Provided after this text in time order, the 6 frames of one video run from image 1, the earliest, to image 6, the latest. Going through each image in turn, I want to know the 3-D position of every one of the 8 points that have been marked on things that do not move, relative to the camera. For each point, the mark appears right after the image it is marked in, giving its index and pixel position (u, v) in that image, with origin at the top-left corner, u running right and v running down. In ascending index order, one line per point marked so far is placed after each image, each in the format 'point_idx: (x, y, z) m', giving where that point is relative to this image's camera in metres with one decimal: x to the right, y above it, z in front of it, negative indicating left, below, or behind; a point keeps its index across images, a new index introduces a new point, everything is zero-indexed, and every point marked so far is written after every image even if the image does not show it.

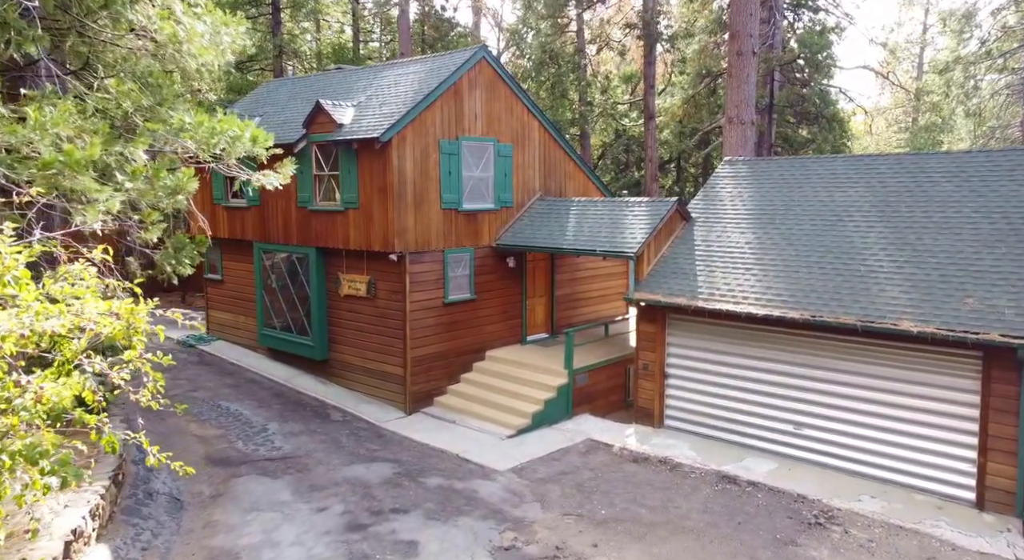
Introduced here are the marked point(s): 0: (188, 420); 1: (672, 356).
0: (-5.5, -2.4, +12.9) m
1: (+2.6, -1.2, +12.6) m
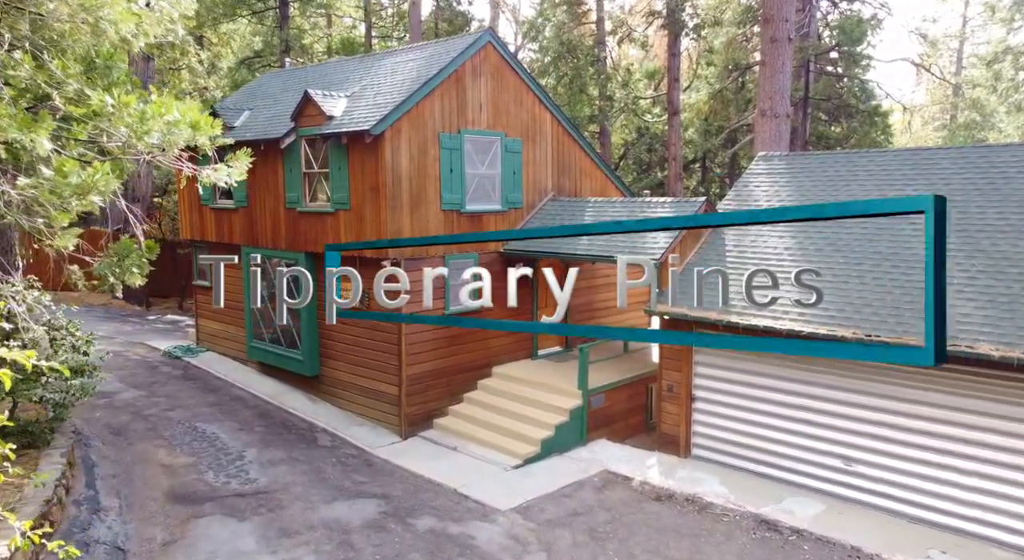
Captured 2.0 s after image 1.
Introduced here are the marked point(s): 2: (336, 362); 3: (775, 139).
0: (-5.4, -2.5, +11.6) m
1: (+2.7, -1.4, +11.1) m
2: (-3.2, -1.5, +13.6) m
3: (+5.5, +3.0, +16.1) m
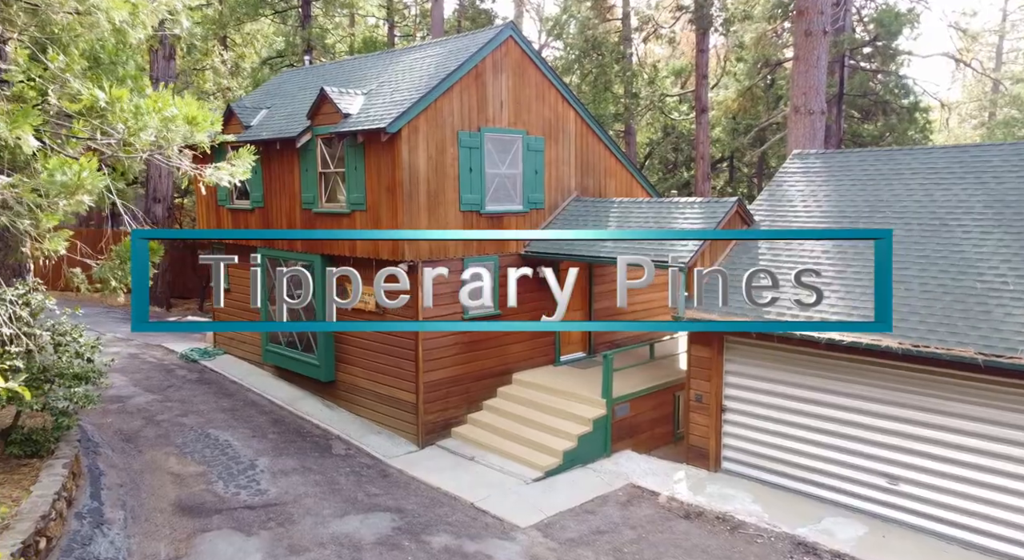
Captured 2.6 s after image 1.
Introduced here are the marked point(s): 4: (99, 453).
0: (-5.1, -2.6, +11.3) m
1: (+3.0, -1.5, +10.5) m
2: (-2.8, -1.5, +13.3) m
3: (+6.0, +2.9, +15.4) m
4: (-5.9, -2.5, +10.8) m
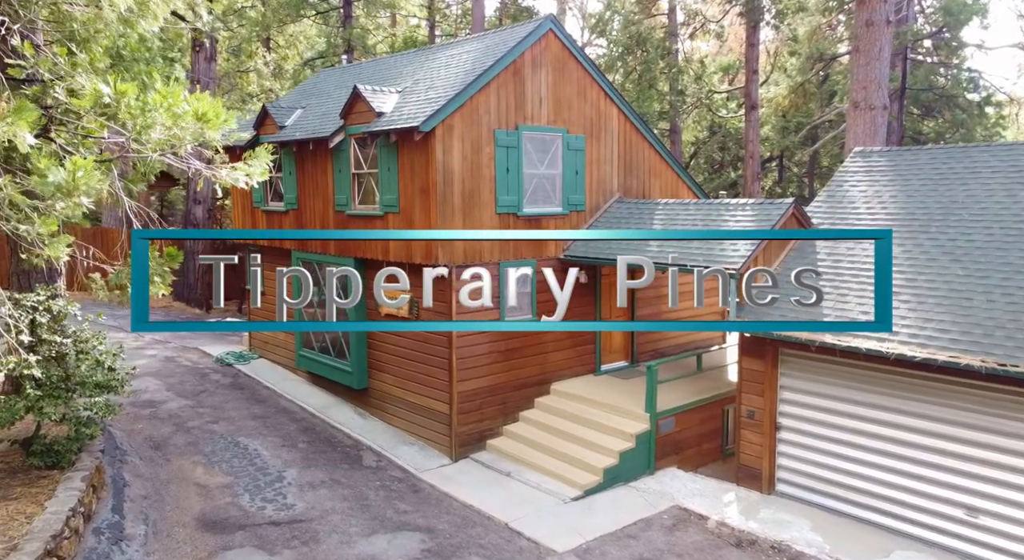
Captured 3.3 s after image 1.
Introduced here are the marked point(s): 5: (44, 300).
0: (-4.5, -2.6, +10.9) m
1: (+3.5, -1.6, +9.7) m
2: (-2.1, -1.6, +12.8) m
3: (+6.8, +2.8, +14.5) m
4: (-5.3, -2.5, +10.6) m
5: (-5.1, -0.2, +8.3) m
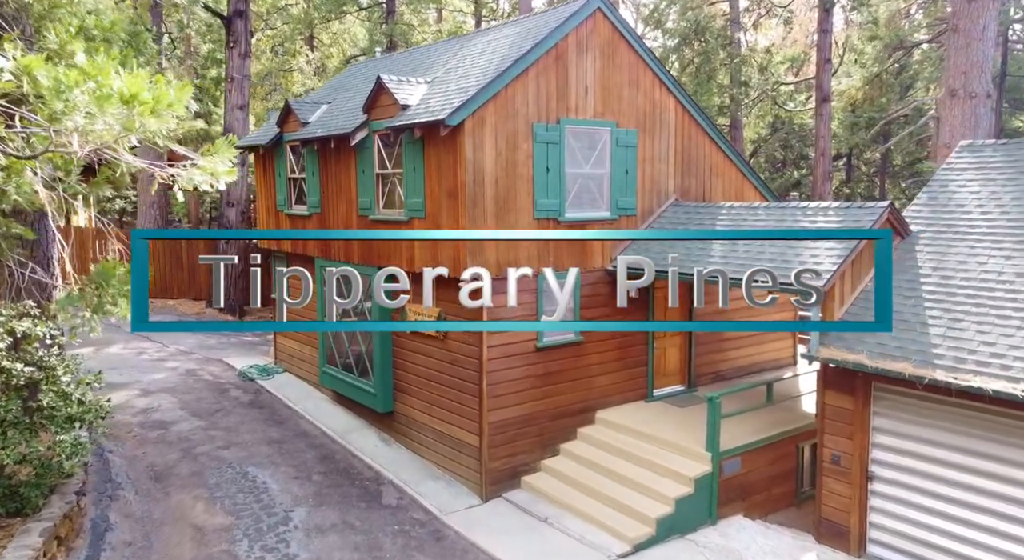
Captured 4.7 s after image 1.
0: (-4.0, -2.8, +9.8) m
1: (+3.9, -1.8, +8.0) m
2: (-1.5, -1.8, +11.5) m
3: (+7.5, +2.5, +12.6) m
4: (-4.9, -2.7, +9.5) m
5: (-4.8, -0.4, +7.2) m
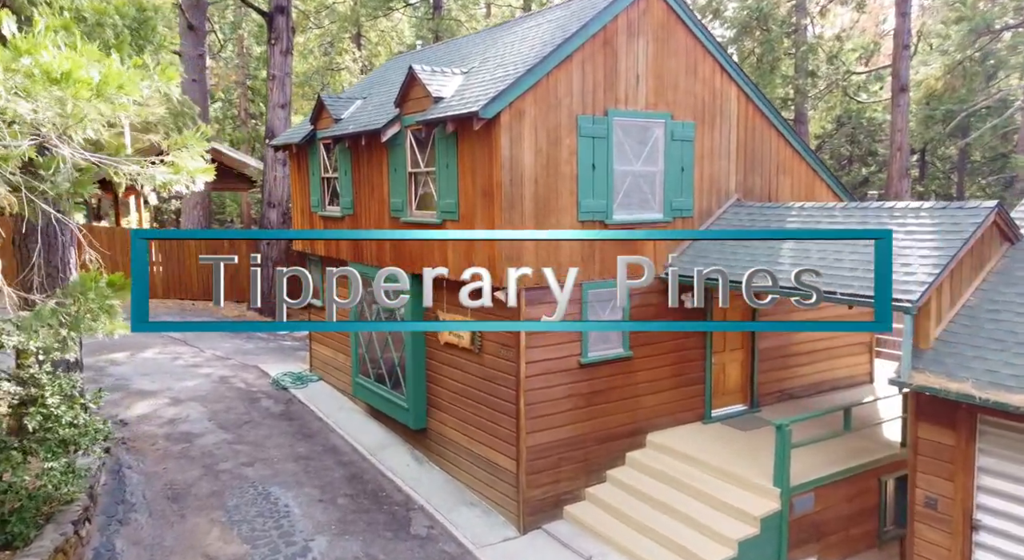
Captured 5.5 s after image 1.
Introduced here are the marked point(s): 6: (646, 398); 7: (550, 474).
0: (-3.6, -2.9, +9.1) m
1: (+4.2, -1.9, +6.8) m
2: (-0.9, -1.9, +10.6) m
3: (+8.2, +2.4, +11.1) m
4: (-4.4, -2.8, +8.8) m
5: (-4.5, -0.5, +6.6) m
6: (+1.8, -1.5, +9.9) m
7: (+0.5, -2.3, +9.2) m
